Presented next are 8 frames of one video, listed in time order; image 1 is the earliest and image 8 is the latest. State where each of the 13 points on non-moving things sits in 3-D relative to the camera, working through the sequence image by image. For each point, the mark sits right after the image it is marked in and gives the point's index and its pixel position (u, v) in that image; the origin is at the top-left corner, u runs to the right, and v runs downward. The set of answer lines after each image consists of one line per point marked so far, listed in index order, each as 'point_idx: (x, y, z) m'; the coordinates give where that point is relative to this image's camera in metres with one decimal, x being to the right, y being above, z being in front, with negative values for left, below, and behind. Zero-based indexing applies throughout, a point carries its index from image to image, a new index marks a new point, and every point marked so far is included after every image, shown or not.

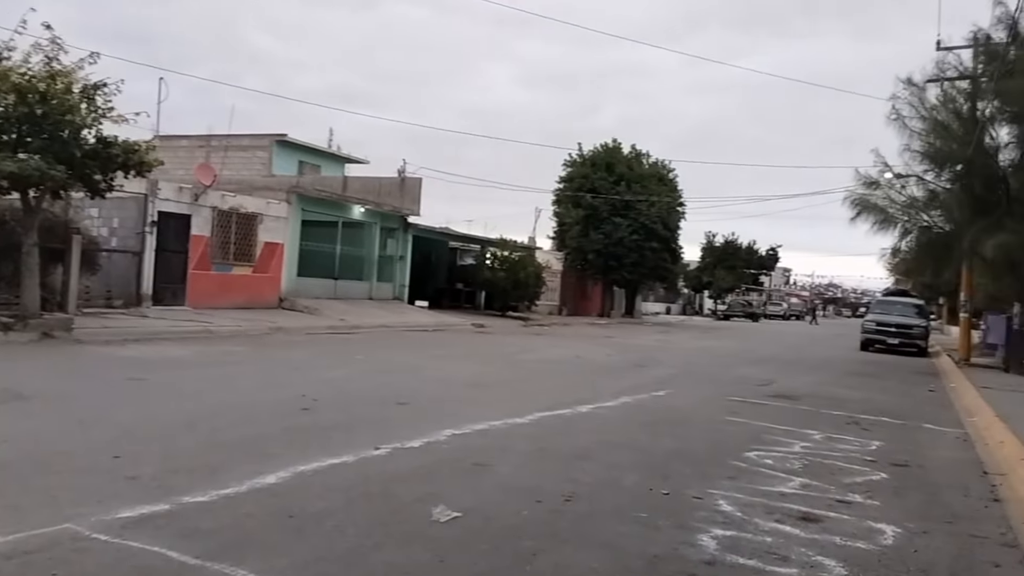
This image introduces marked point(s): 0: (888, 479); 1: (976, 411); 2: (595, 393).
0: (+3.4, -1.8, +7.9) m
1: (+7.2, -1.9, +13.4) m
2: (+1.2, -1.5, +12.1) m
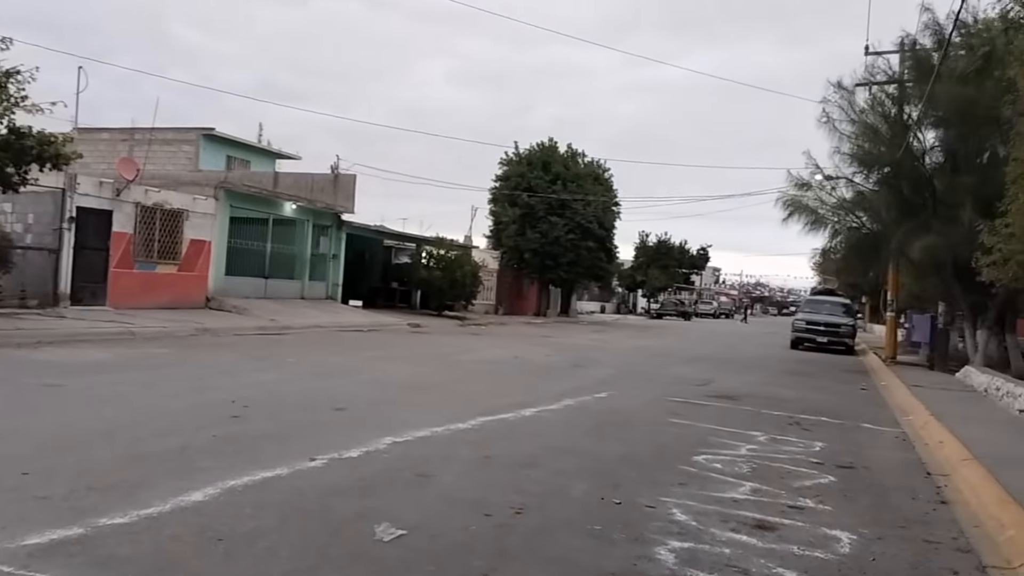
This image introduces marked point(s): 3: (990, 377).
0: (+2.9, -1.8, +7.8) m
1: (+6.2, -1.9, +13.6) m
2: (+0.3, -1.5, +11.9) m
3: (+9.1, -1.7, +16.4) m
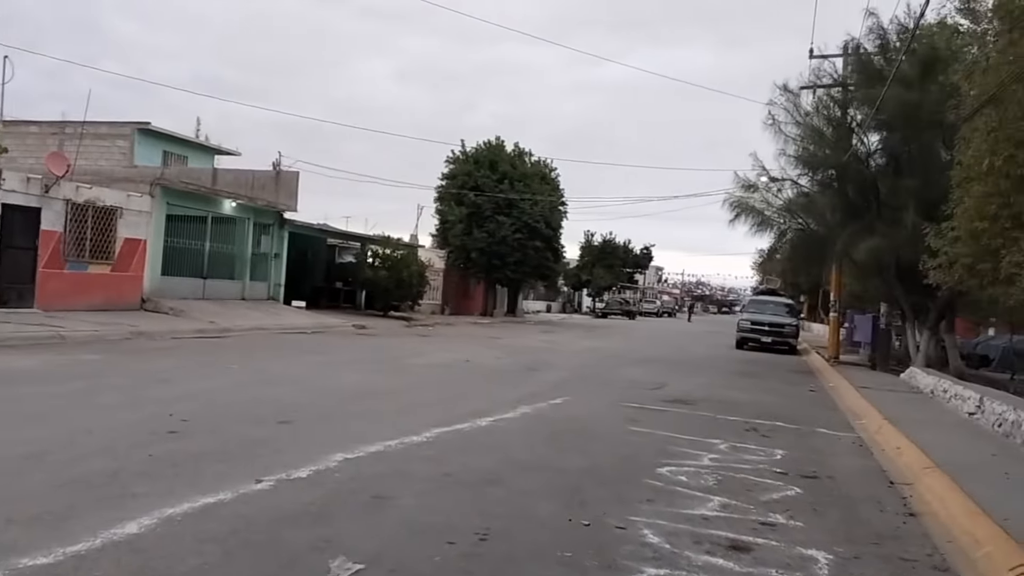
0: (+2.6, -1.8, +7.7) m
1: (+5.5, -2.0, +13.6) m
2: (-0.3, -1.5, +11.5) m
3: (+8.2, -1.7, +16.6) m
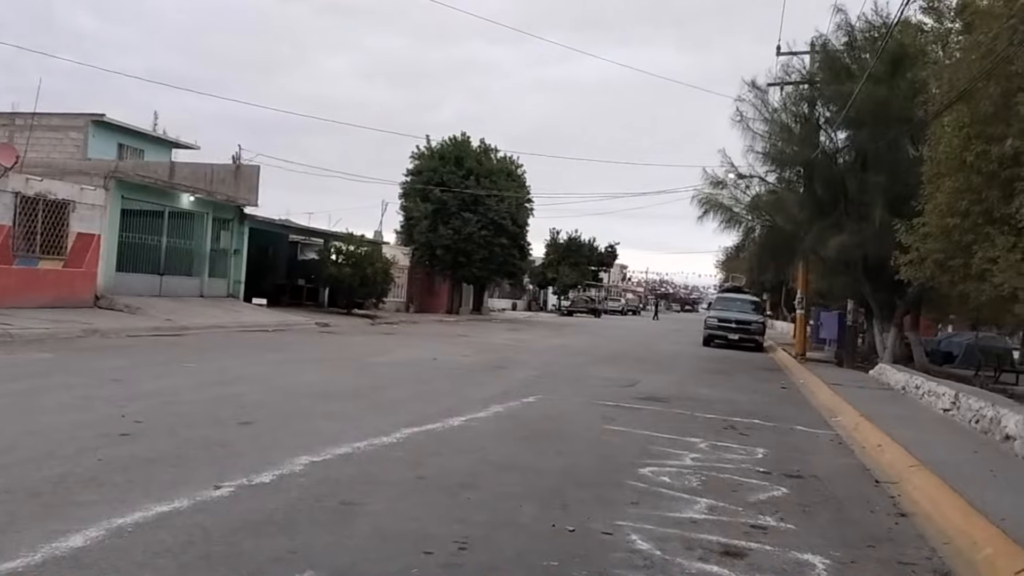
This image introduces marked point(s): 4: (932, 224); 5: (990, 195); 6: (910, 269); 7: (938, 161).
0: (+2.4, -1.8, +7.4) m
1: (+5.0, -1.9, +13.4) m
2: (-0.6, -1.5, +11.1) m
3: (+7.6, -1.7, +16.6) m
4: (+7.9, +1.2, +16.4) m
5: (+8.2, +1.6, +14.8) m
6: (+8.1, +0.4, +17.4) m
7: (+8.0, +2.4, +16.3) m
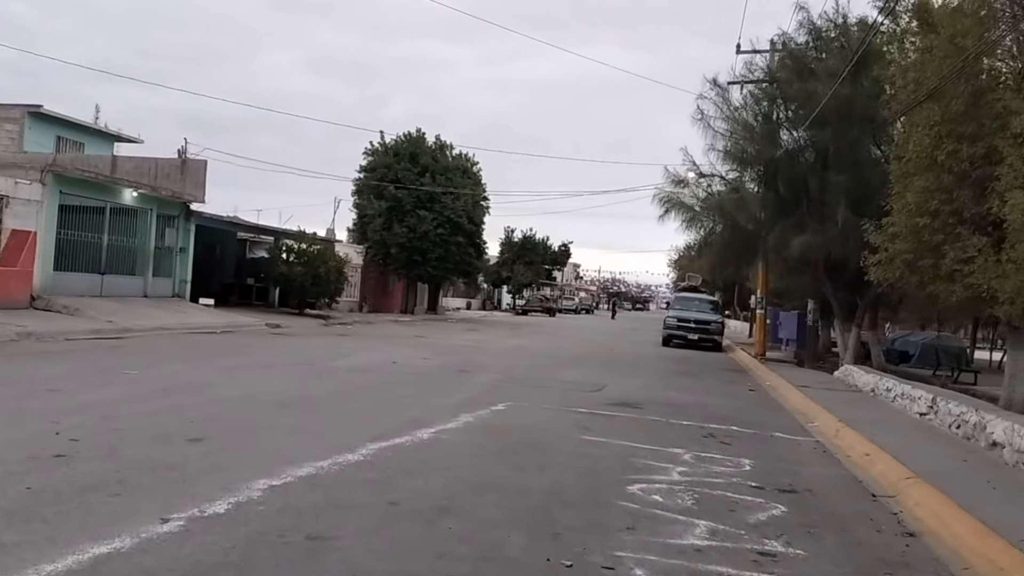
0: (+2.2, -1.8, +6.9) m
1: (+4.5, -1.9, +13.1) m
2: (-1.0, -1.5, +10.5) m
3: (+6.9, -1.7, +16.4) m
4: (+7.3, +1.2, +16.2) m
5: (+7.6, +1.6, +14.7) m
6: (+7.3, +0.4, +17.2) m
7: (+7.4, +2.4, +16.1) m
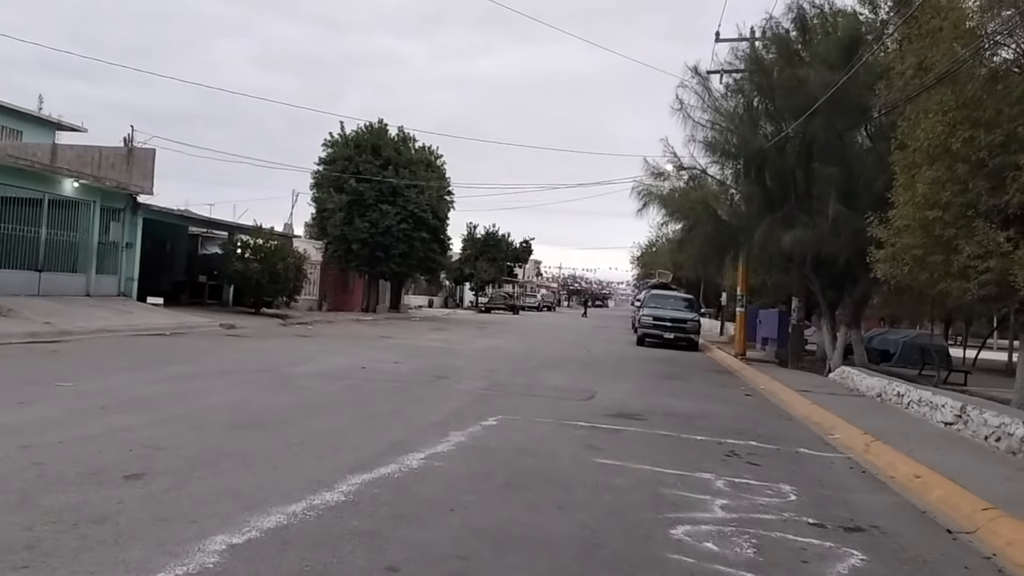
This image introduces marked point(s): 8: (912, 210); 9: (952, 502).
0: (+2.4, -1.8, +5.7) m
1: (+4.4, -1.9, +12.0) m
2: (-1.0, -1.5, +9.1) m
3: (+6.6, -1.6, +15.3) m
4: (+6.9, +1.2, +15.2) m
5: (+7.4, +1.6, +13.7) m
6: (+6.9, +0.4, +16.2) m
7: (+7.0, +2.4, +15.1) m
8: (+6.9, +1.3, +14.9) m
9: (+3.7, -1.8, +7.4) m
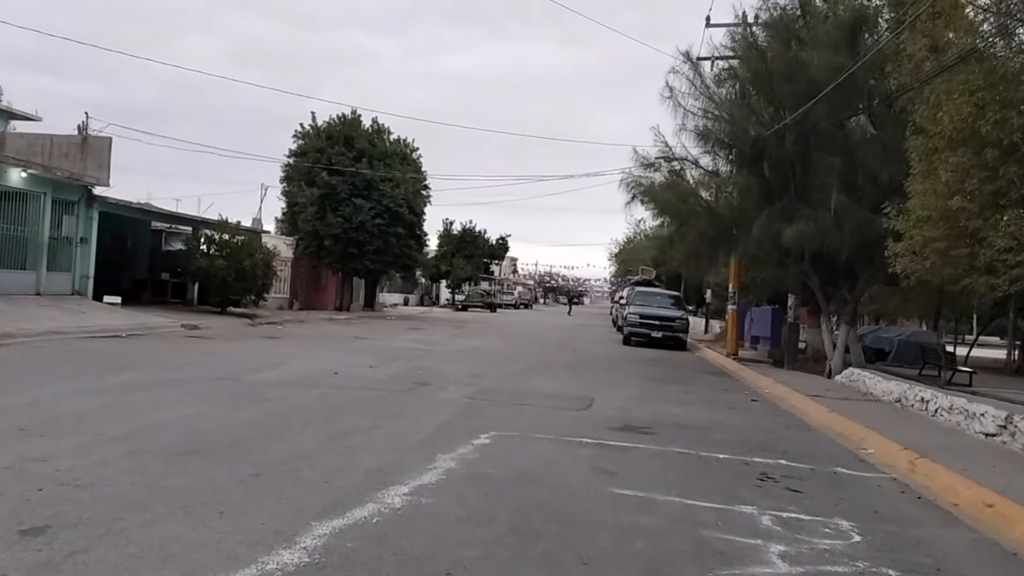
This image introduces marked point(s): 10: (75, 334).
0: (+2.4, -1.8, +4.4) m
1: (+4.3, -1.9, +10.7) m
2: (-1.1, -1.5, +7.7) m
3: (+6.4, -1.6, +14.2) m
4: (+6.7, +1.3, +14.0) m
5: (+7.2, +1.7, +12.5) m
6: (+6.7, +0.5, +15.1) m
7: (+6.8, +2.5, +13.9) m
8: (+6.7, +1.4, +13.8) m
9: (+3.8, -1.8, +6.2) m
10: (-9.5, -1.0, +18.9) m
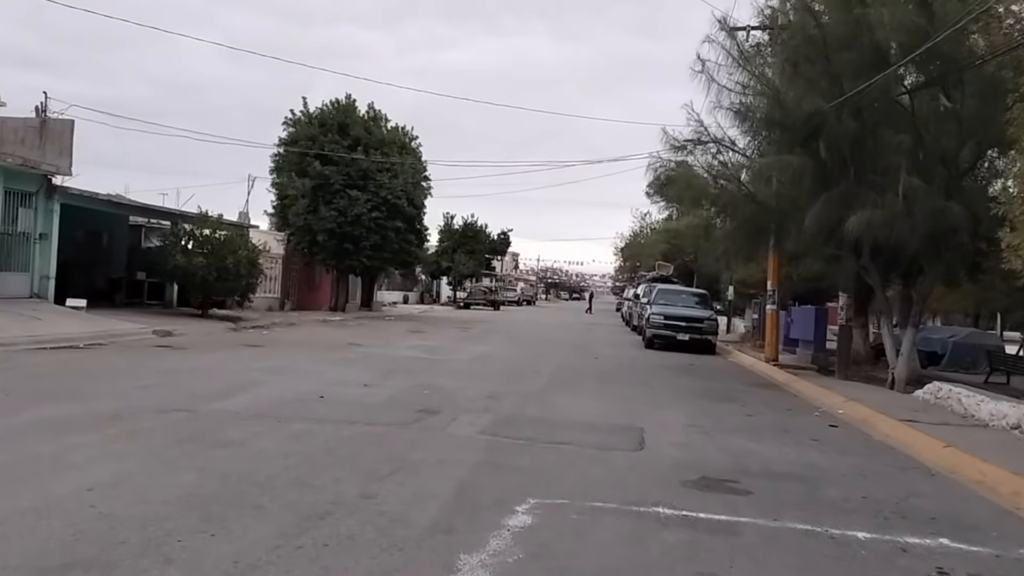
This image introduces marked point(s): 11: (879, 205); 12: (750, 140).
0: (+2.8, -1.9, +1.7) m
1: (+4.6, -1.9, +8.1) m
2: (-0.7, -1.5, +5.0) m
3: (+6.7, -1.6, +11.5) m
4: (+7.1, +1.3, +11.3) m
5: (+7.5, +1.7, +9.9) m
6: (+7.1, +0.5, +12.4) m
7: (+7.2, +2.5, +11.2) m
8: (+7.1, +1.4, +11.1) m
9: (+4.1, -1.8, +3.5) m
10: (-9.2, -1.1, +16.2) m
11: (+7.1, +1.6, +17.1) m
12: (+5.5, +3.4, +19.9) m
